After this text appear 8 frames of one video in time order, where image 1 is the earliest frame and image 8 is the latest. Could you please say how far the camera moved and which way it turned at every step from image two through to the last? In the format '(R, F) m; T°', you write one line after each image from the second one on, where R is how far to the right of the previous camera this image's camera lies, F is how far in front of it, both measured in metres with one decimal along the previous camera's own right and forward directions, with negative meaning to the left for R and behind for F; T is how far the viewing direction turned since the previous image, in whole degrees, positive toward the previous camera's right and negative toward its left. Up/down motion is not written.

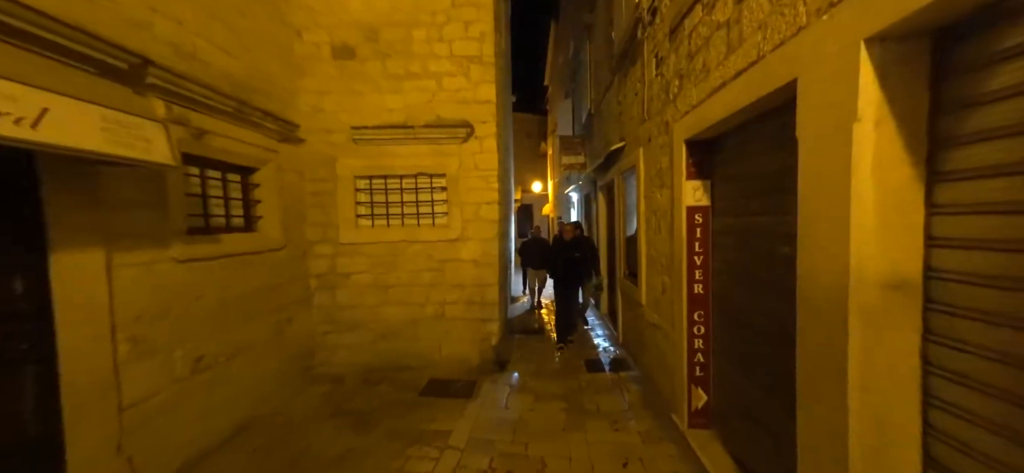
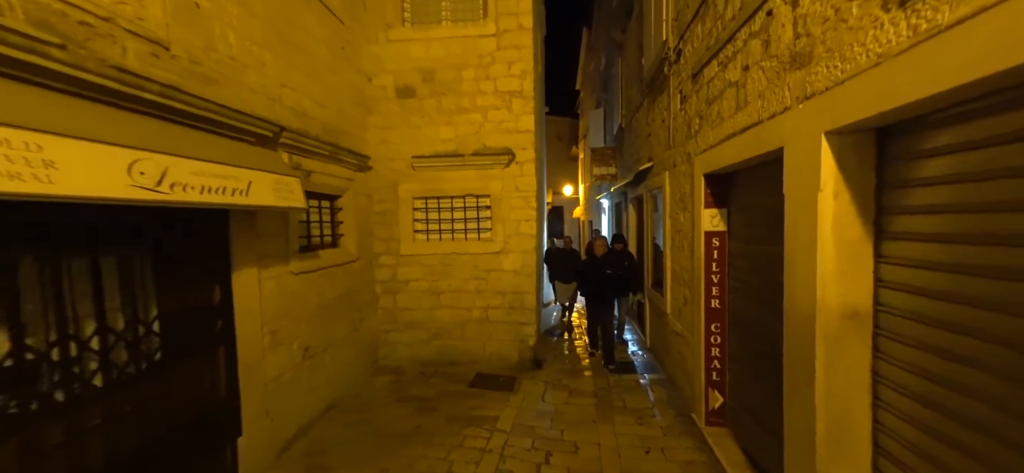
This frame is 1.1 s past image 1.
(-0.1, -0.6) m; -5°
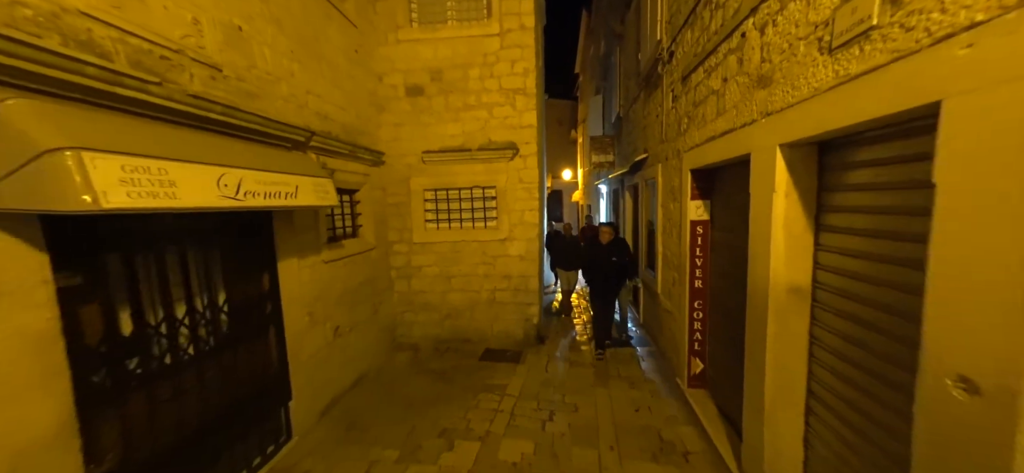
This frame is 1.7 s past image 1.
(-0.1, -0.4) m; 0°
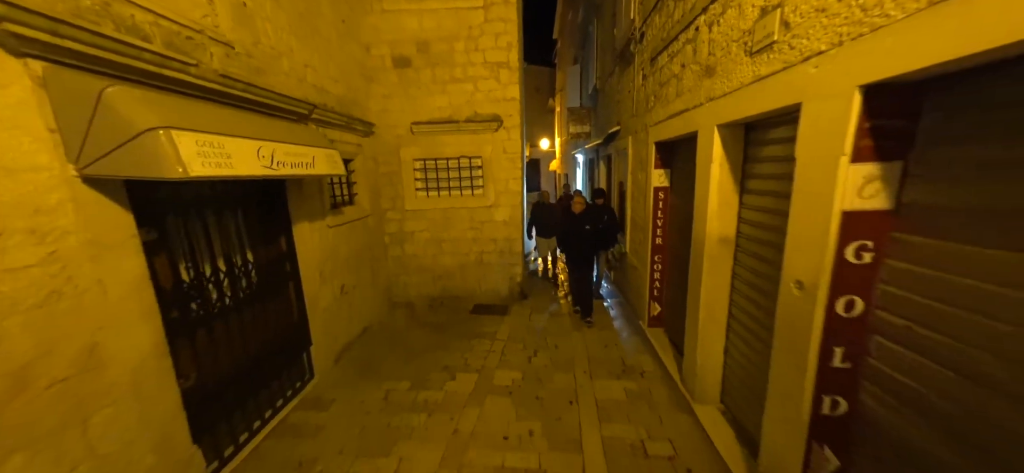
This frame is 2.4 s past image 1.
(-0.1, -0.5) m; +4°
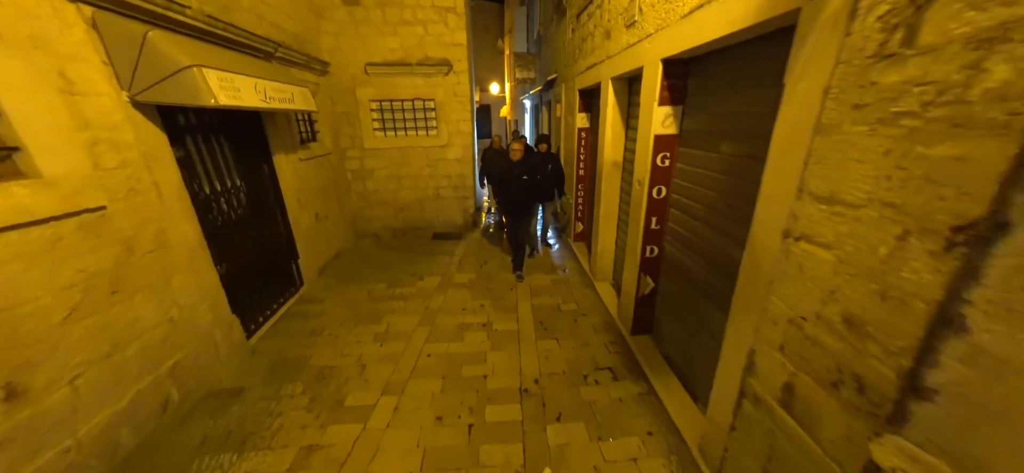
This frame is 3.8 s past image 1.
(0.0, -1.0) m; +8°
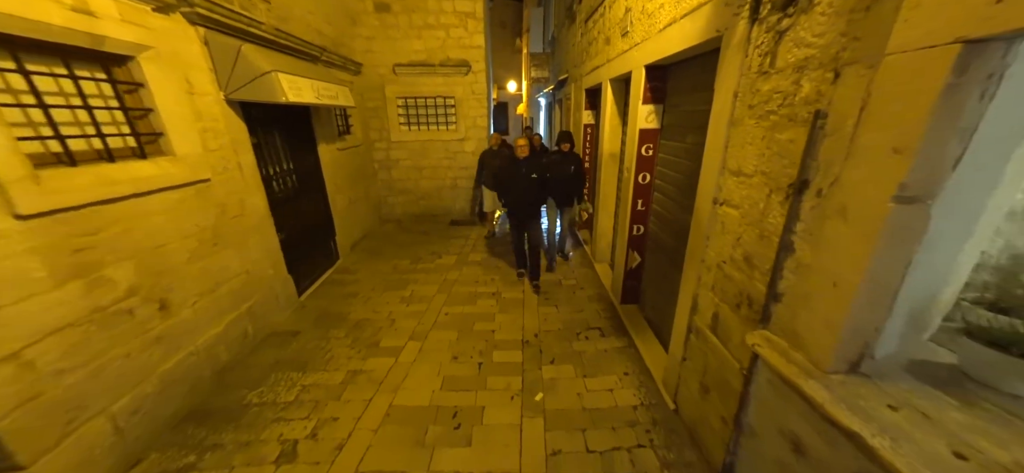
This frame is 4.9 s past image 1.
(+0.1, -0.5) m; -2°
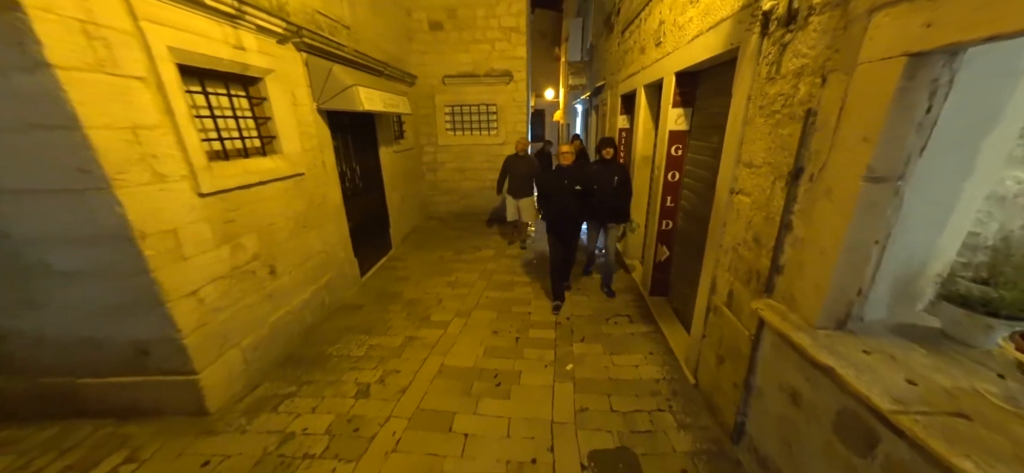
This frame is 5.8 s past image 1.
(0.0, -0.4) m; -6°
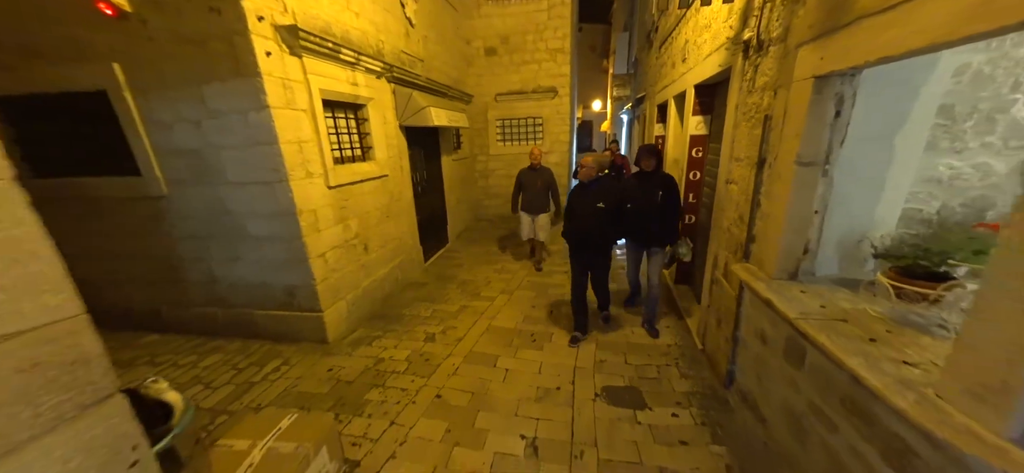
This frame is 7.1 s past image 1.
(+0.1, -0.6) m; -8°
